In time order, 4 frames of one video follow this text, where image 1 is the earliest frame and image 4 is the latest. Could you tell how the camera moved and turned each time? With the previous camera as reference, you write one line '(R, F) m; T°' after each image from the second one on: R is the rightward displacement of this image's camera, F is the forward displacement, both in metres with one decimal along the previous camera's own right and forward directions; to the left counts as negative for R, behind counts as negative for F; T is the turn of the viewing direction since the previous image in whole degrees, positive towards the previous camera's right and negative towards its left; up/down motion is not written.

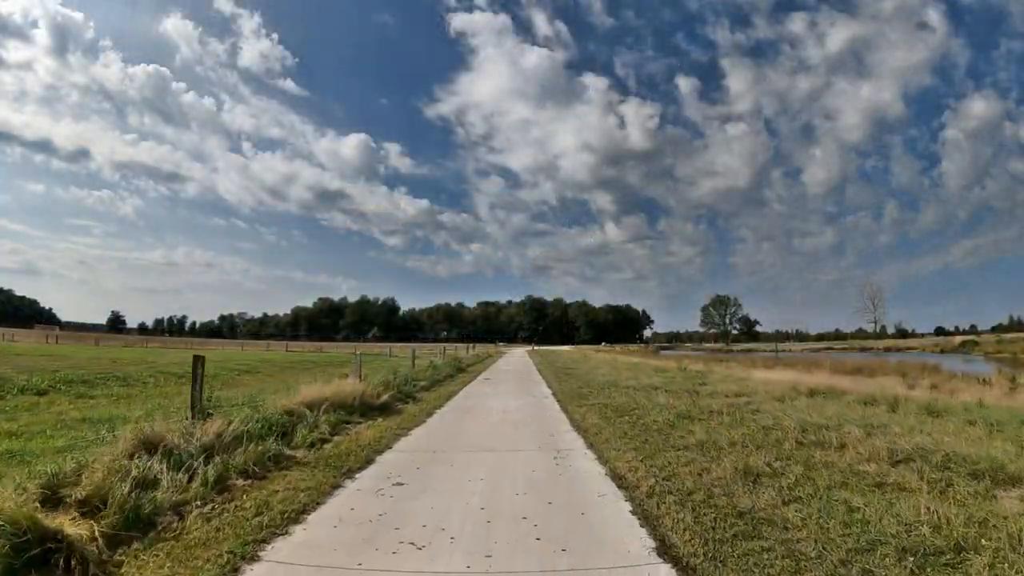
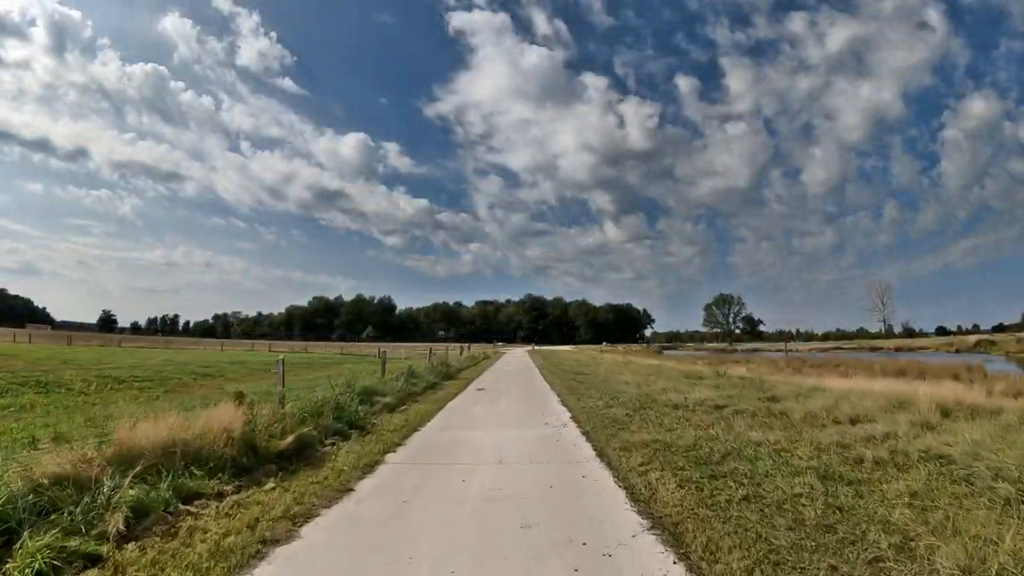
(0.0, +0.7) m; 0°
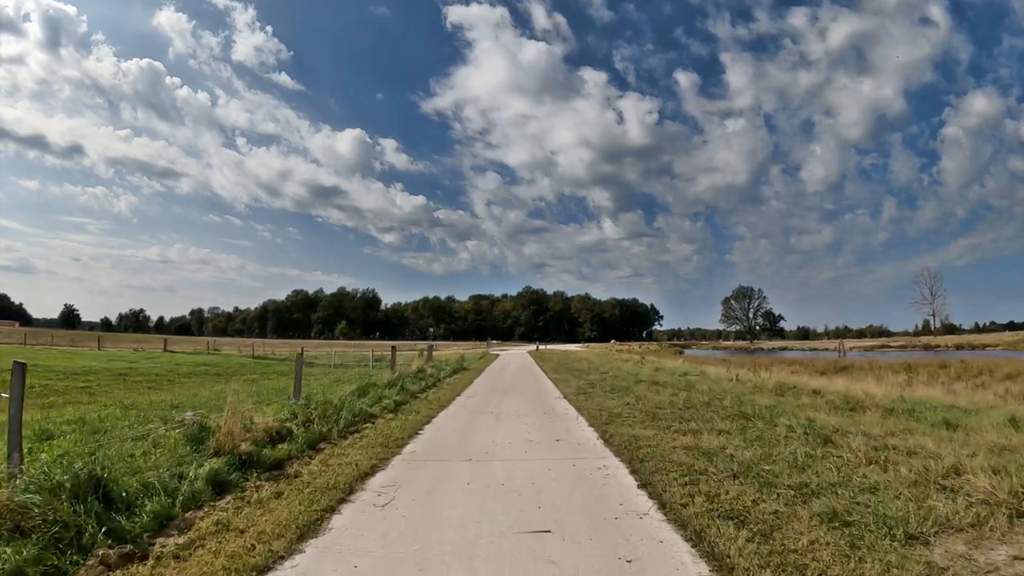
(0.0, +2.9) m; 0°
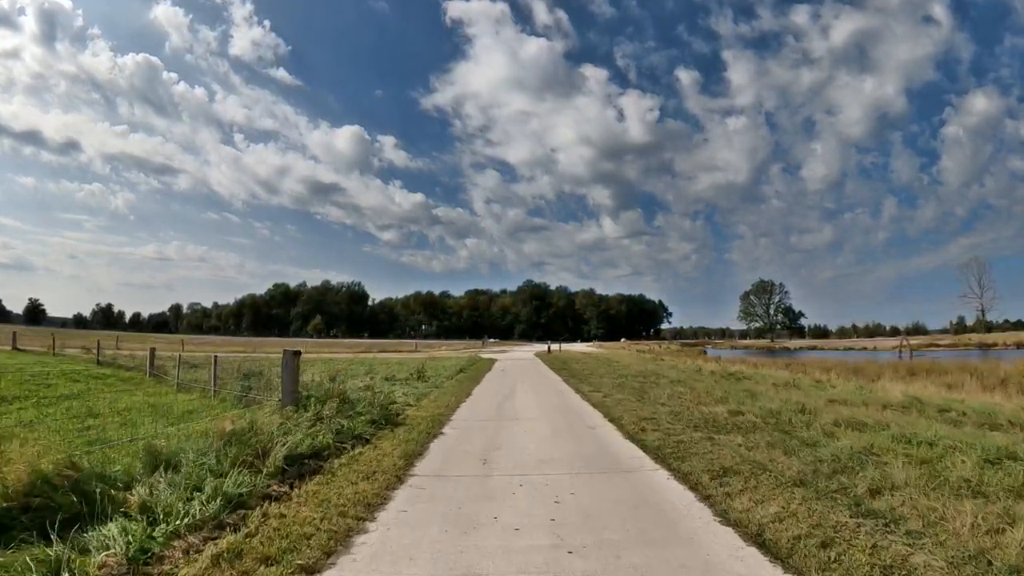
(0.0, +2.3) m; 0°
